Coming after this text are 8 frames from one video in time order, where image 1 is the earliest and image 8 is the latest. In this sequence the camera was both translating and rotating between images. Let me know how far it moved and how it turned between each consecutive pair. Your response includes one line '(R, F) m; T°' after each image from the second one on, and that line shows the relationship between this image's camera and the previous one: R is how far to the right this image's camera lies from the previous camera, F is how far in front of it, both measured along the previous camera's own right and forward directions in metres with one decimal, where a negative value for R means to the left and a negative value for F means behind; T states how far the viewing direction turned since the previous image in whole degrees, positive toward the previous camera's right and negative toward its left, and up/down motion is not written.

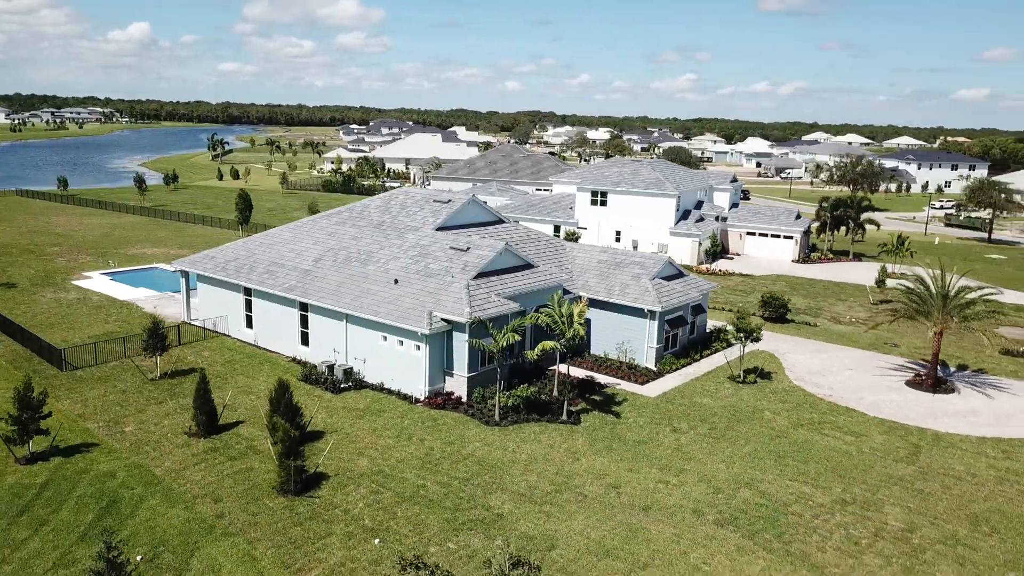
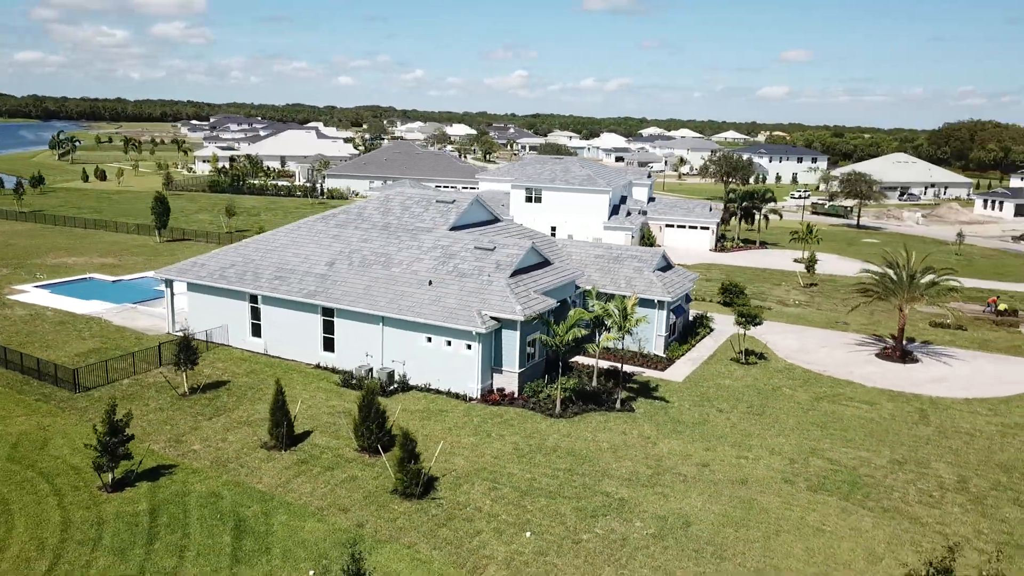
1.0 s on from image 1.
(-6.3, -0.1) m; +11°
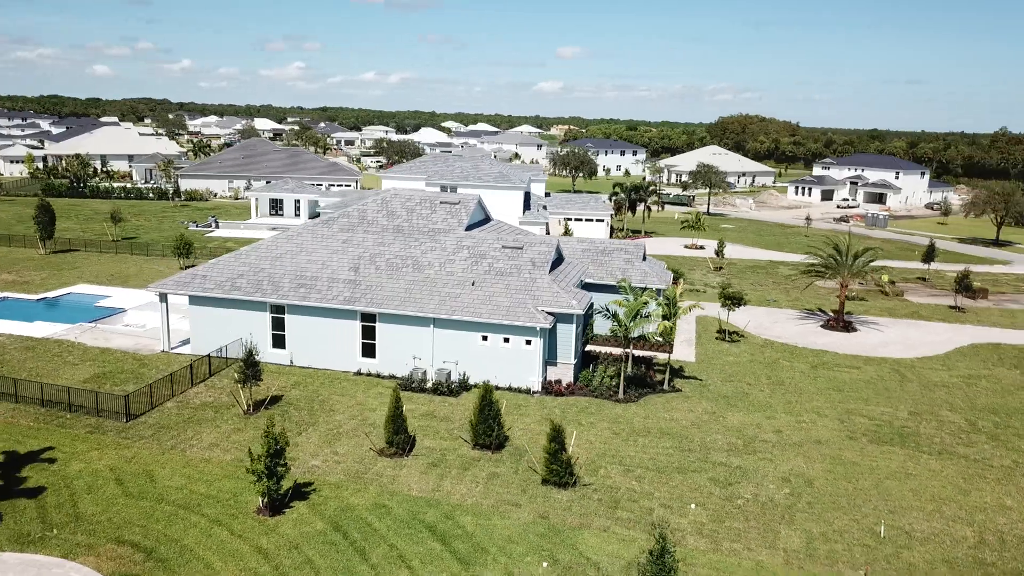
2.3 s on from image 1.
(-8.3, 0.0) m; +14°
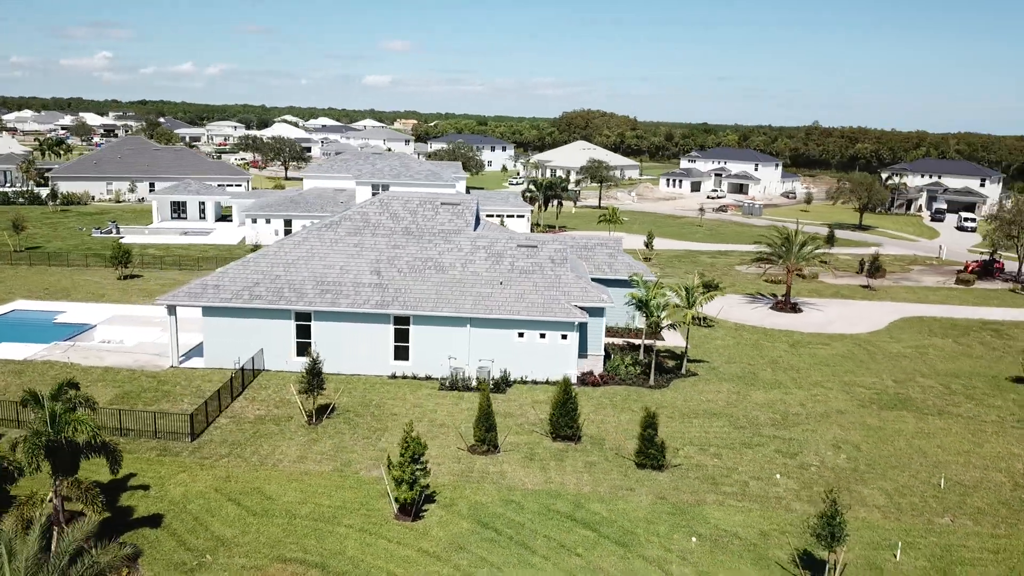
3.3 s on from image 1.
(-6.5, -0.2) m; +11°
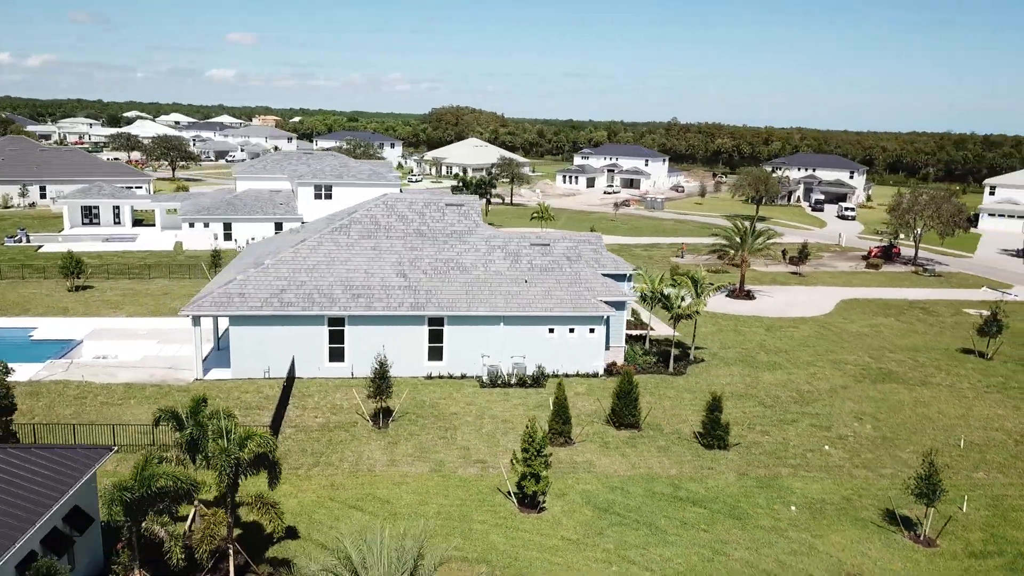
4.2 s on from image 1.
(-5.8, -0.3) m; +10°
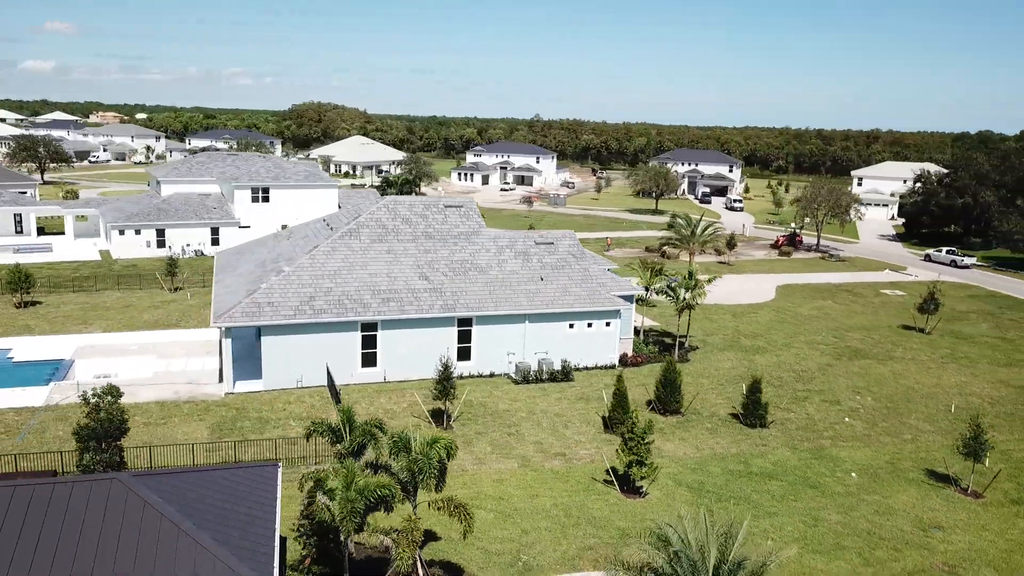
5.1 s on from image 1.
(-5.8, -0.3) m; +10°
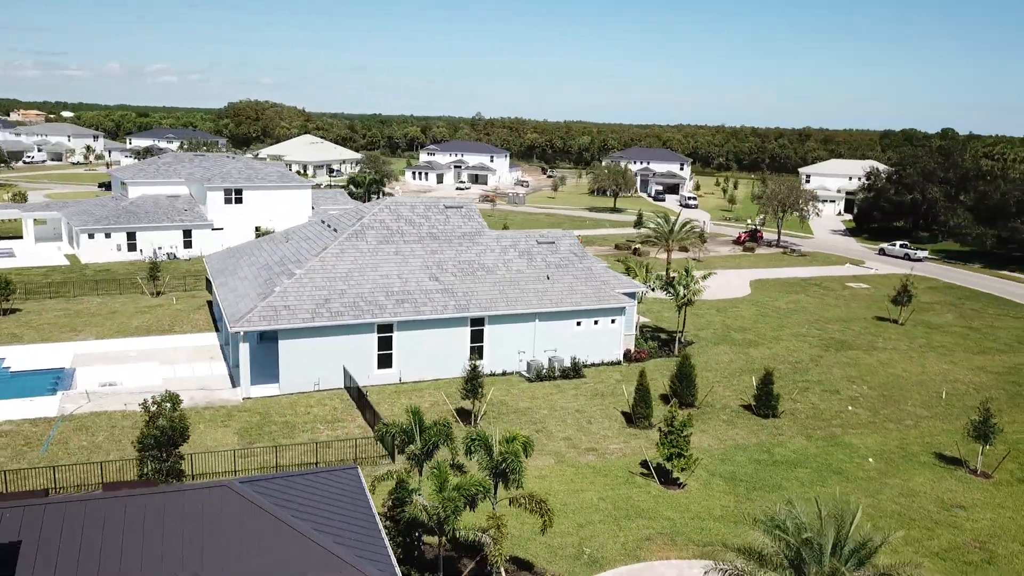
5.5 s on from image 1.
(-2.6, -0.3) m; +4°
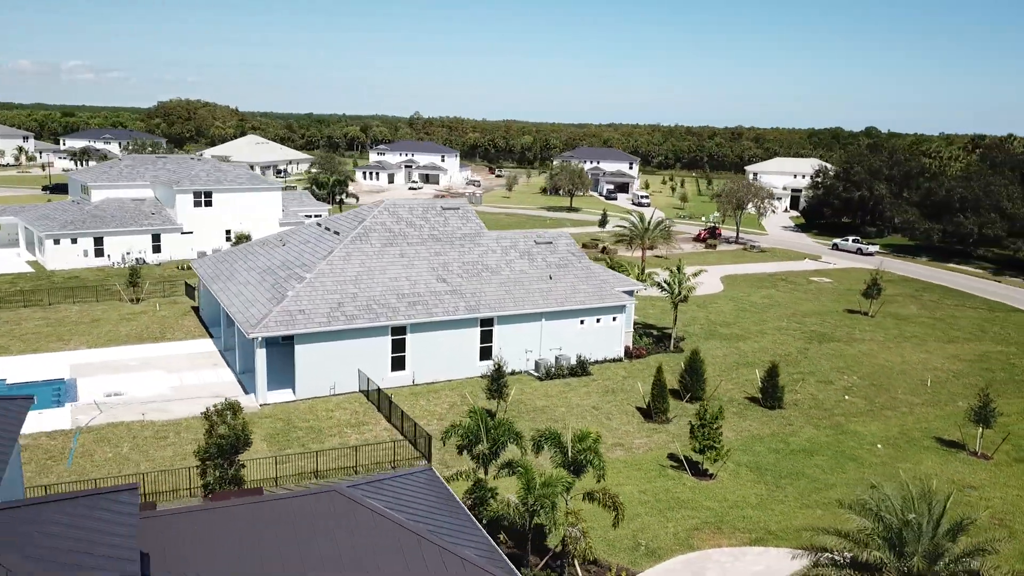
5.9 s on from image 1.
(-2.6, -0.3) m; +5°
